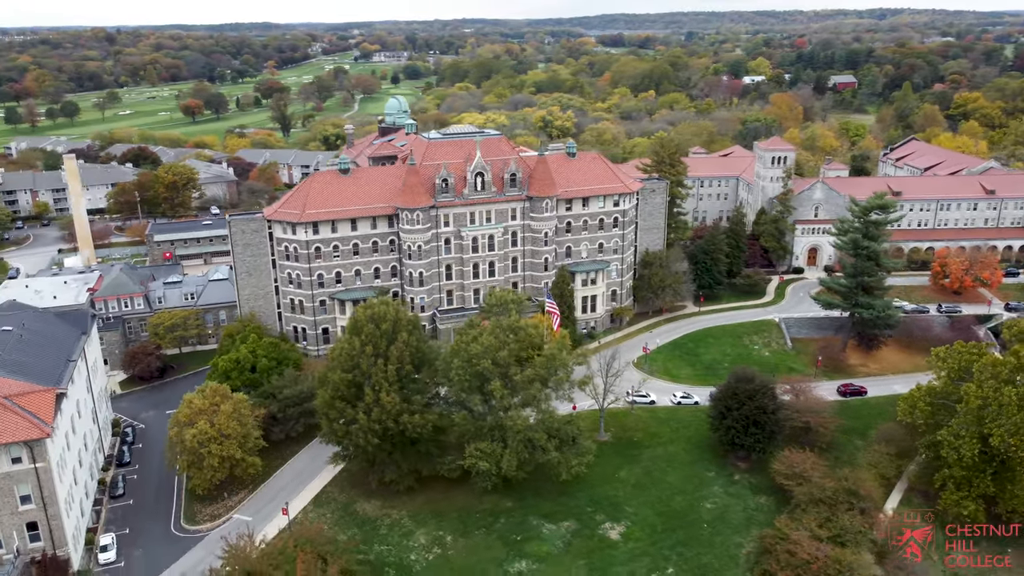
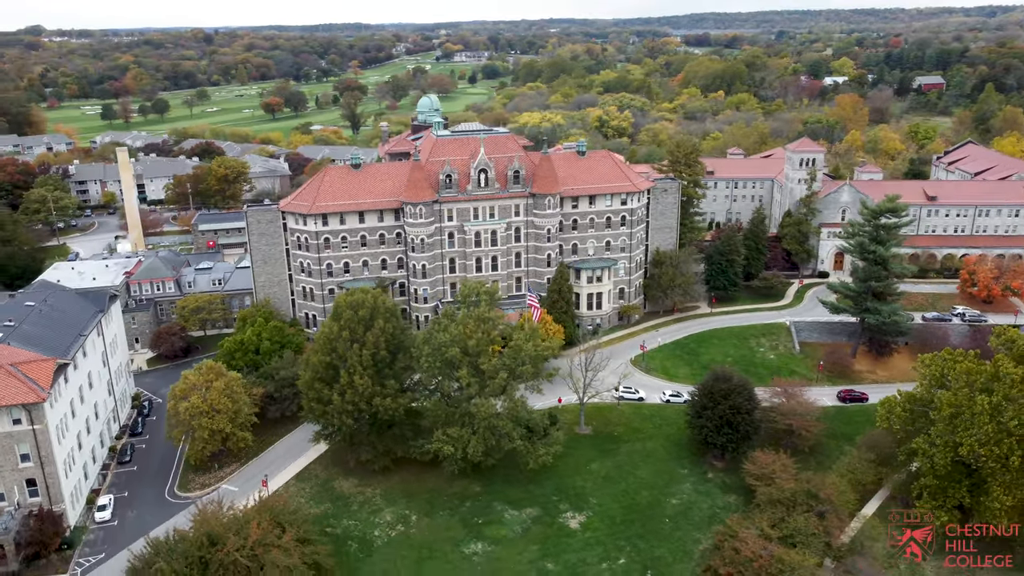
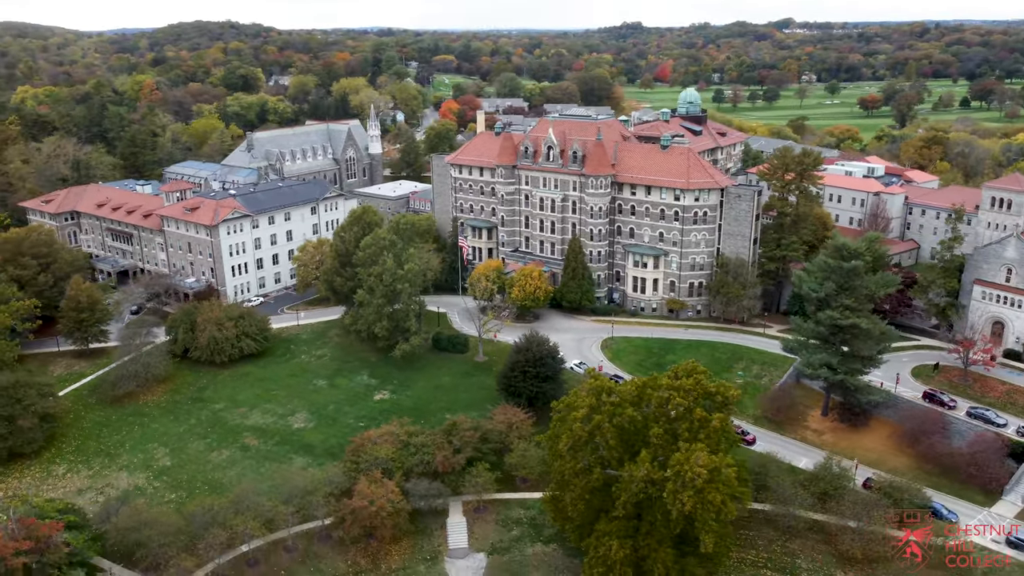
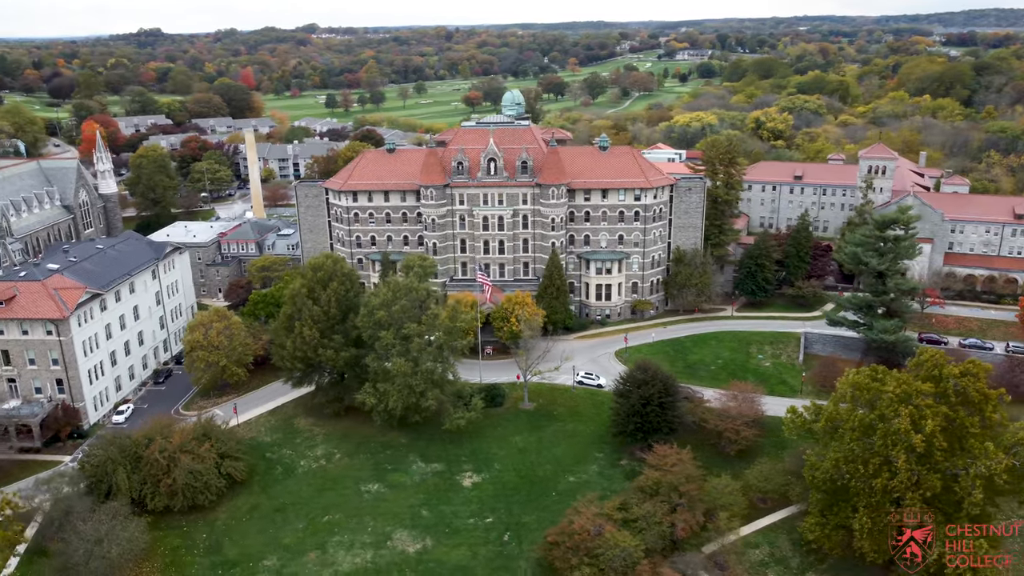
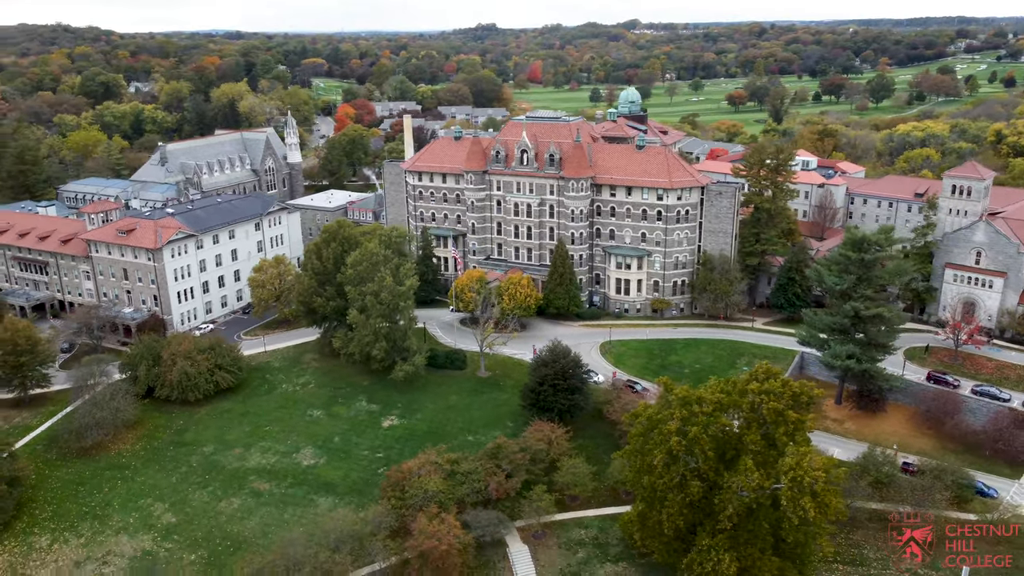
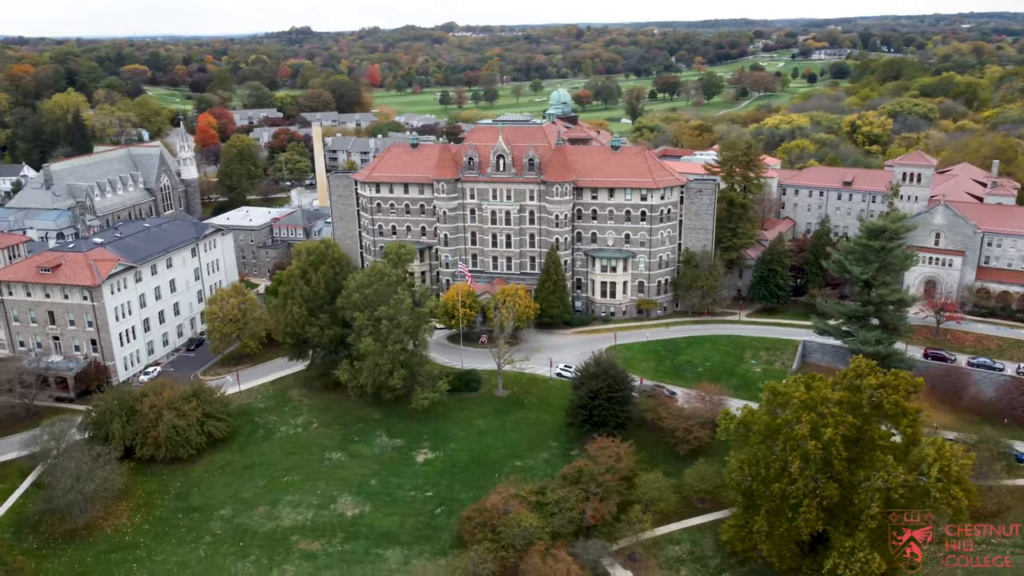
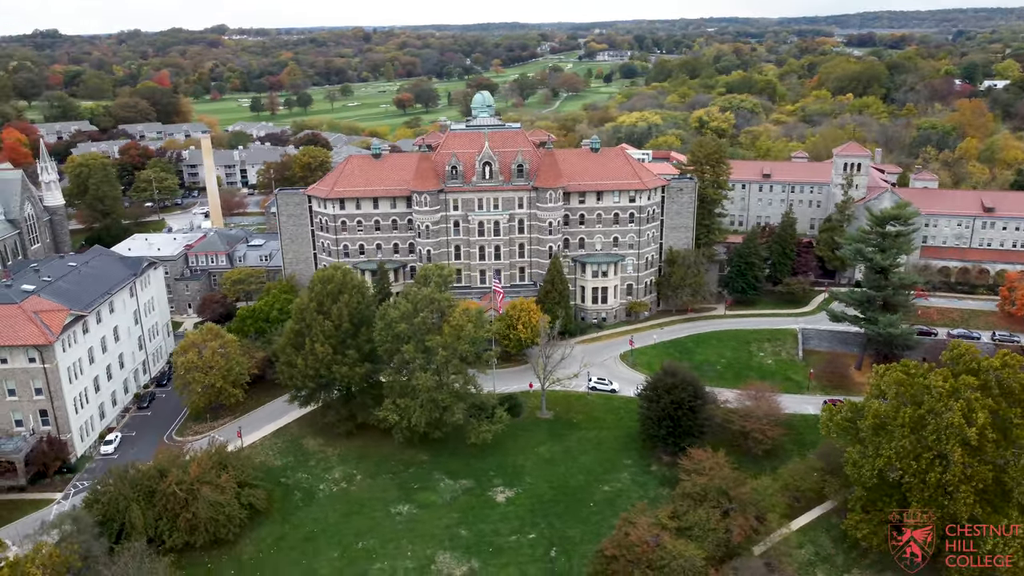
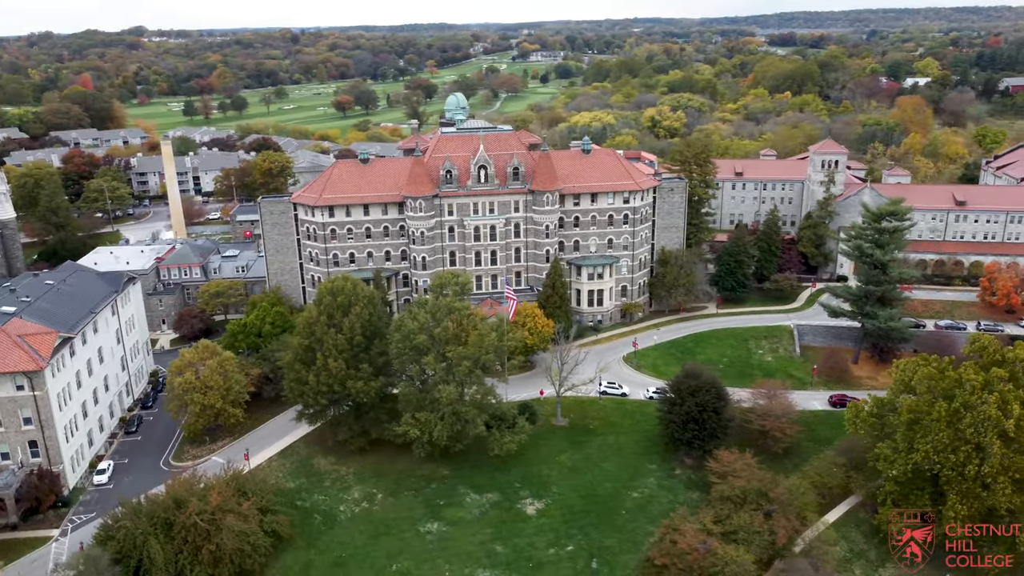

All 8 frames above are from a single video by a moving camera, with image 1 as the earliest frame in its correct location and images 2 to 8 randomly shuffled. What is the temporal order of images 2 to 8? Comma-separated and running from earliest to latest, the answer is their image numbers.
2, 8, 7, 4, 6, 5, 3
